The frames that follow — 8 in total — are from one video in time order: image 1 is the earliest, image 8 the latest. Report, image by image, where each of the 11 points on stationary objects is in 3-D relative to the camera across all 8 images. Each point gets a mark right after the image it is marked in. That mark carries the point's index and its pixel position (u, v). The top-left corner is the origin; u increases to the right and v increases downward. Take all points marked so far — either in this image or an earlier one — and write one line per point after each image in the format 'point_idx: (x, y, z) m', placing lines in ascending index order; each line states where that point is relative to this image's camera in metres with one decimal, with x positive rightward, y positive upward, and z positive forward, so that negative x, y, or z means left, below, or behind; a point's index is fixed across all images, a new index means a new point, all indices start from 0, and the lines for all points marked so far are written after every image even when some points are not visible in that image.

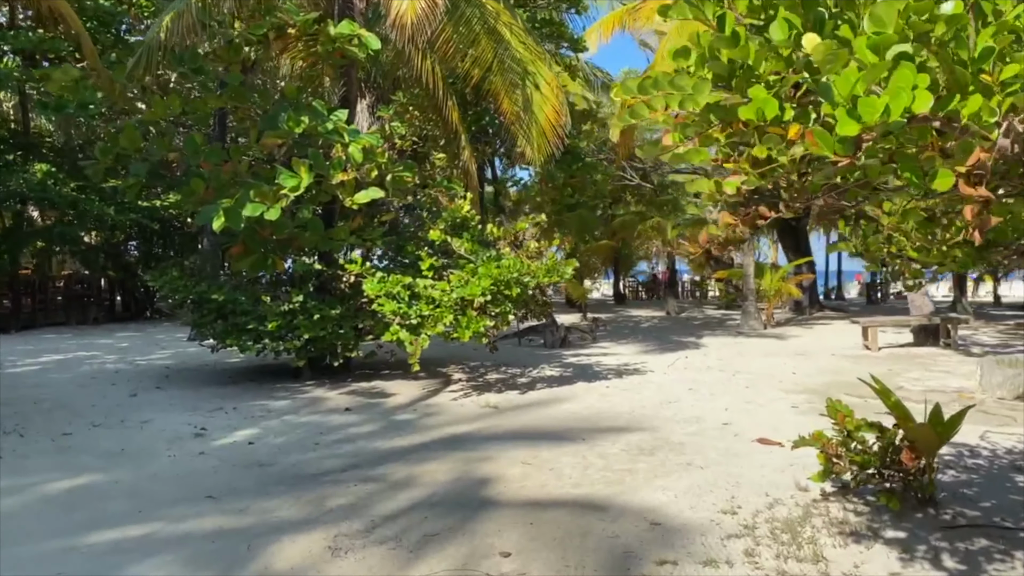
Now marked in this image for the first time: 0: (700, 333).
0: (+4.1, -0.9, +17.9) m
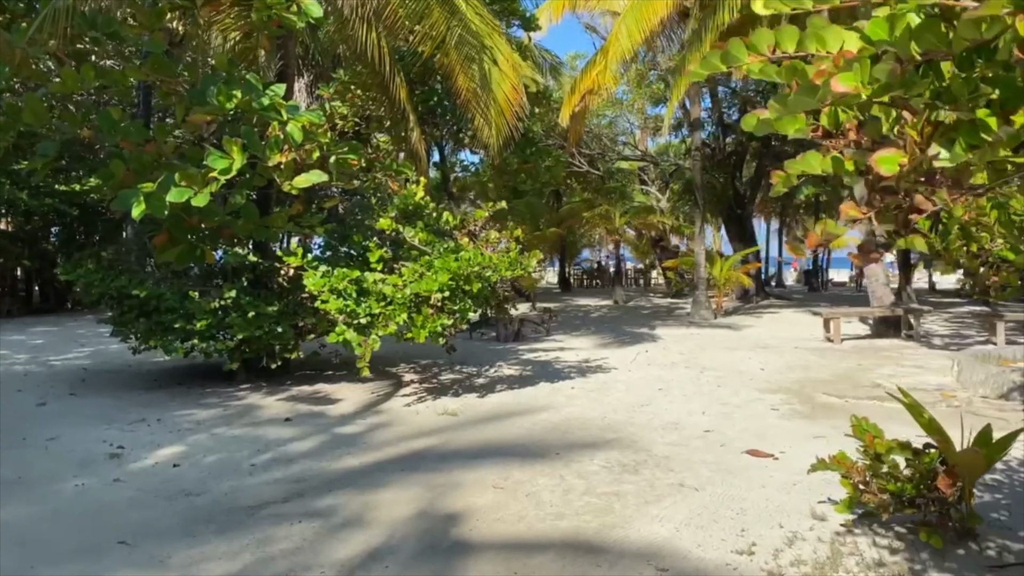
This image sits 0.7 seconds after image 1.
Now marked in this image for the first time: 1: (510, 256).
0: (+3.0, -0.7, +17.5) m
1: (0.0, +0.3, +7.4) m
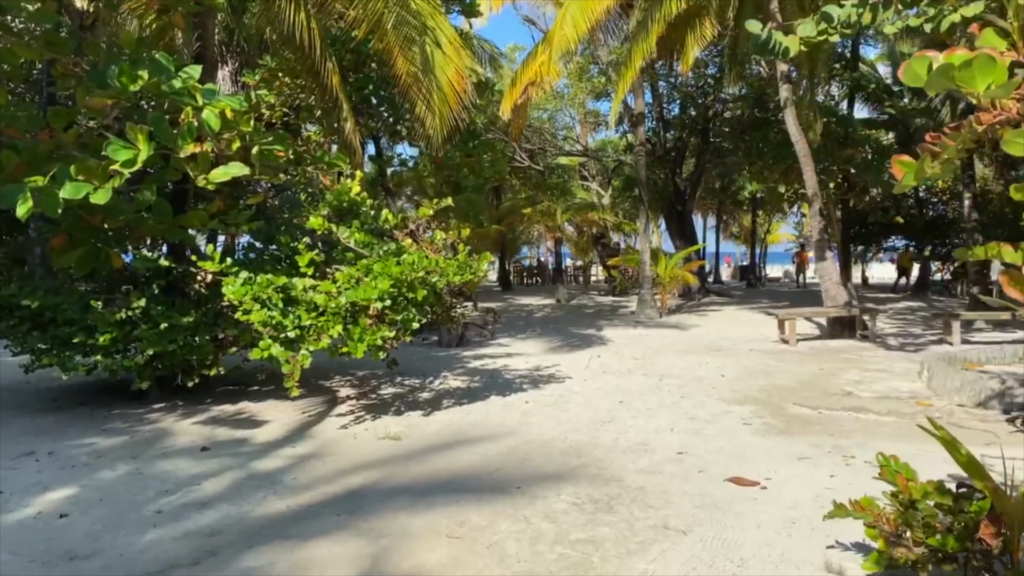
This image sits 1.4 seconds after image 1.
0: (+1.8, -0.7, +17.0) m
1: (-0.4, +0.2, +6.7) m
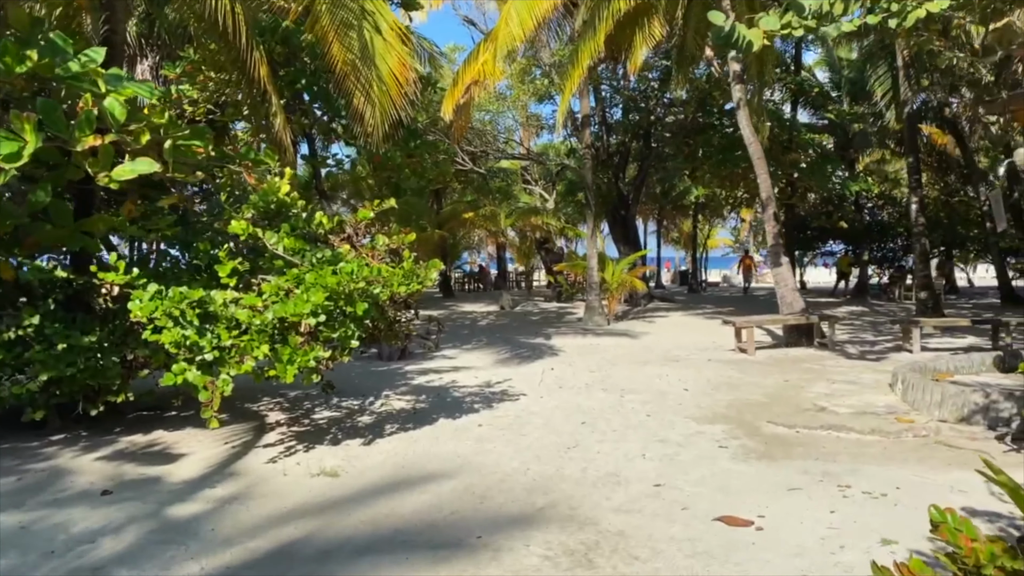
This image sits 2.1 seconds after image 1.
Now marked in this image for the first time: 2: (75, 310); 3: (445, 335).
0: (+0.7, -0.8, +16.4) m
1: (-0.8, +0.1, +6.0) m
2: (-3.3, -0.2, +6.4) m
3: (-1.3, -0.9, +15.5) m
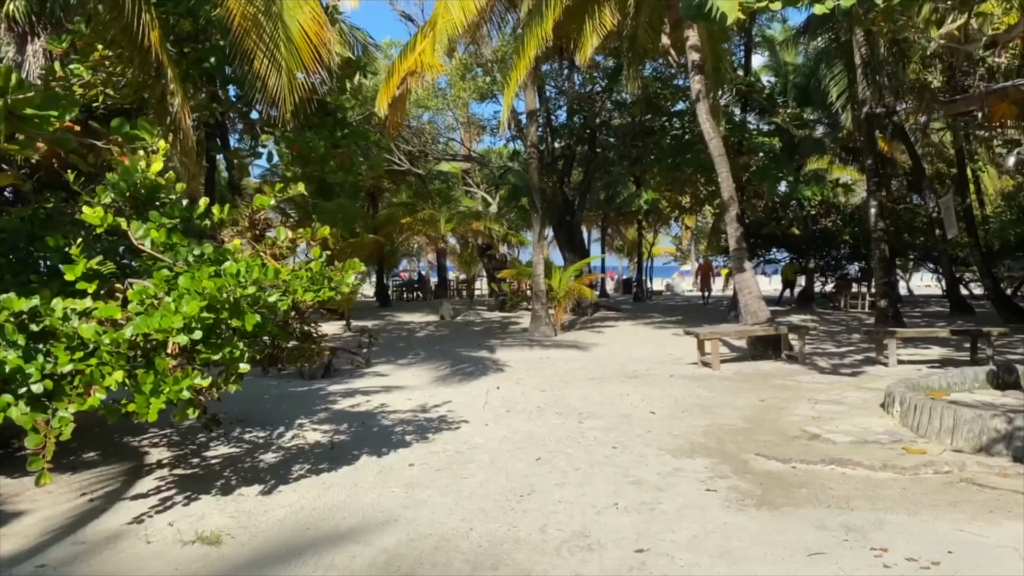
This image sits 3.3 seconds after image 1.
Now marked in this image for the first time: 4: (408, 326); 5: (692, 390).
0: (-0.4, -1.0, +15.2) m
1: (-1.1, +0.1, +4.7) m
2: (-3.7, -0.2, +4.9) m
3: (-2.3, -1.0, +14.2) m
4: (-2.4, -0.9, +19.2) m
5: (+1.8, -1.0, +8.3) m
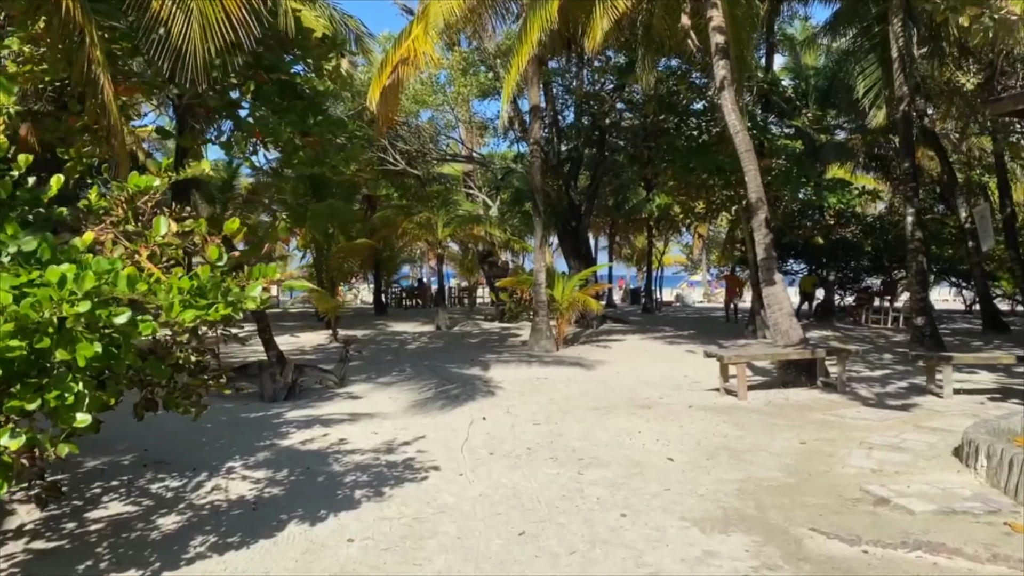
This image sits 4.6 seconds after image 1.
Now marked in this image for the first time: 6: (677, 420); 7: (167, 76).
0: (-0.5, -1.2, +13.8) m
1: (-1.3, 0.0, +3.4) m
2: (-3.8, -0.2, +3.6) m
3: (-2.3, -1.1, +12.8) m
4: (-2.4, -1.0, +17.9) m
5: (+1.7, -1.2, +6.9) m
6: (+1.4, -1.1, +7.2) m
7: (-3.4, +2.3, +8.7) m
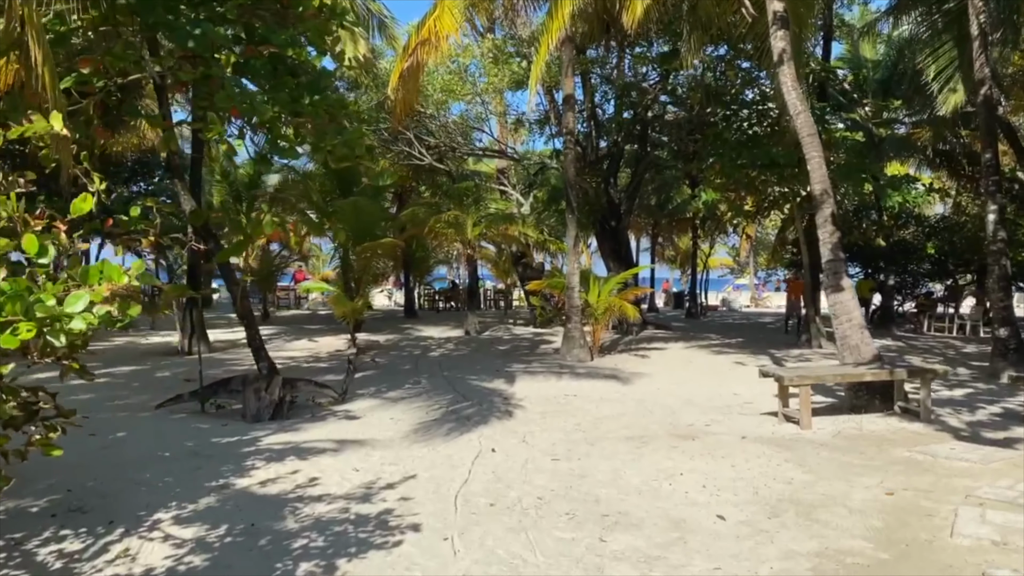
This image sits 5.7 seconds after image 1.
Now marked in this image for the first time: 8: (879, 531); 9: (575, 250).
0: (0.0, -1.2, +12.6) m
1: (-1.3, 0.0, +2.2) m
2: (-3.9, -0.2, +2.5) m
3: (-1.9, -1.2, +11.7) m
4: (-1.8, -1.1, +16.8) m
5: (+1.8, -1.2, +5.6) m
6: (+1.5, -1.2, +5.9) m
7: (-3.2, +2.3, +7.7) m
8: (+1.9, -1.3, +4.4) m
9: (+1.1, +0.6, +14.2) m
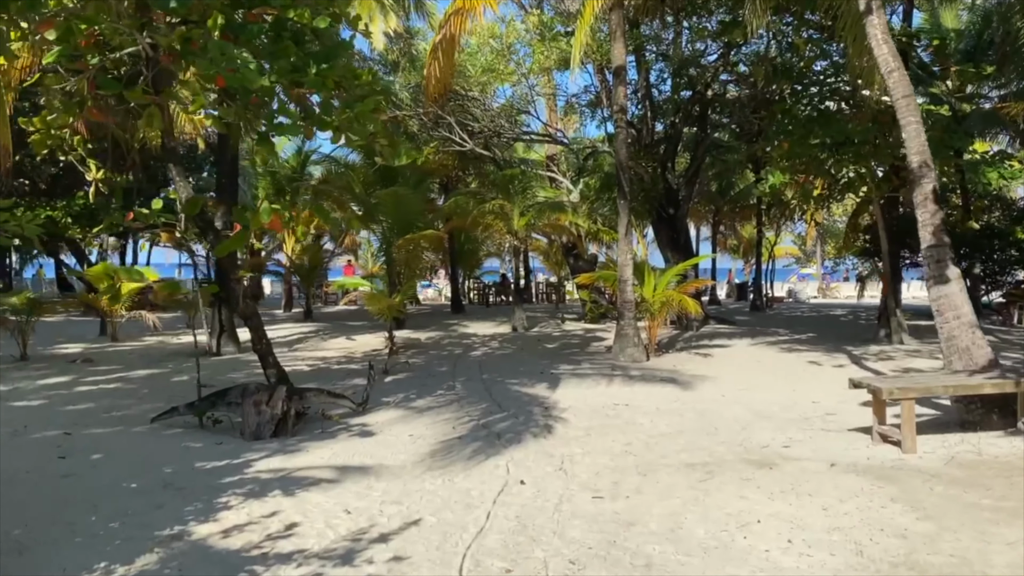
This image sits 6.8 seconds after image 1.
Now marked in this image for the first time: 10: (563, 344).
0: (+0.6, -1.1, +11.4) m
1: (-1.4, 0.0, +1.2) m
2: (-4.0, -0.3, +1.7) m
3: (-1.3, -1.1, +10.7) m
4: (-0.8, -1.0, +15.7) m
5: (+1.9, -1.2, +4.4) m
6: (+1.7, -1.2, +4.7) m
7: (-2.9, +2.3, +6.7) m
8: (+2.0, -1.2, +3.1) m
9: (+1.8, +0.7, +13.0) m
10: (+0.9, -1.0, +14.5) m
